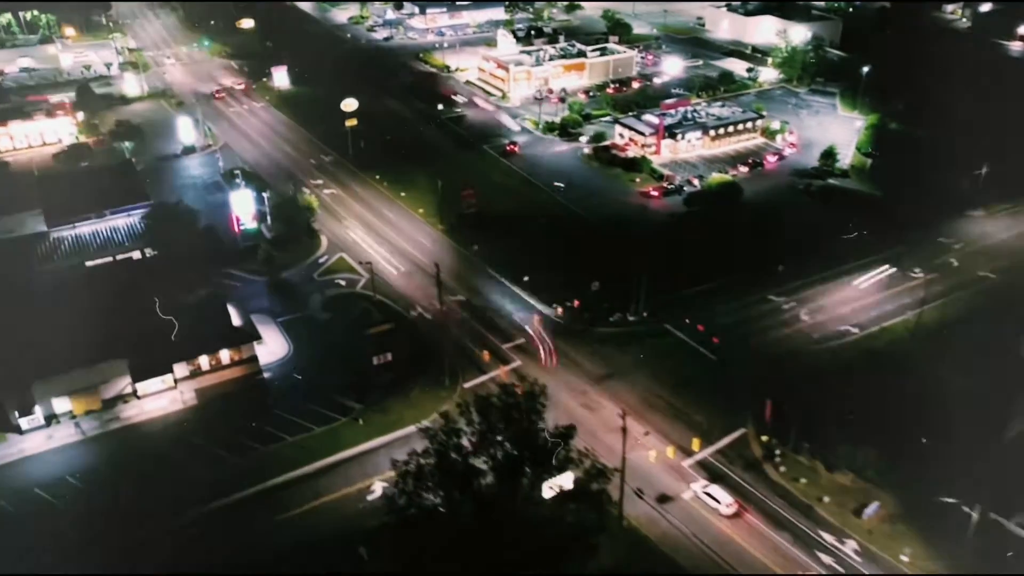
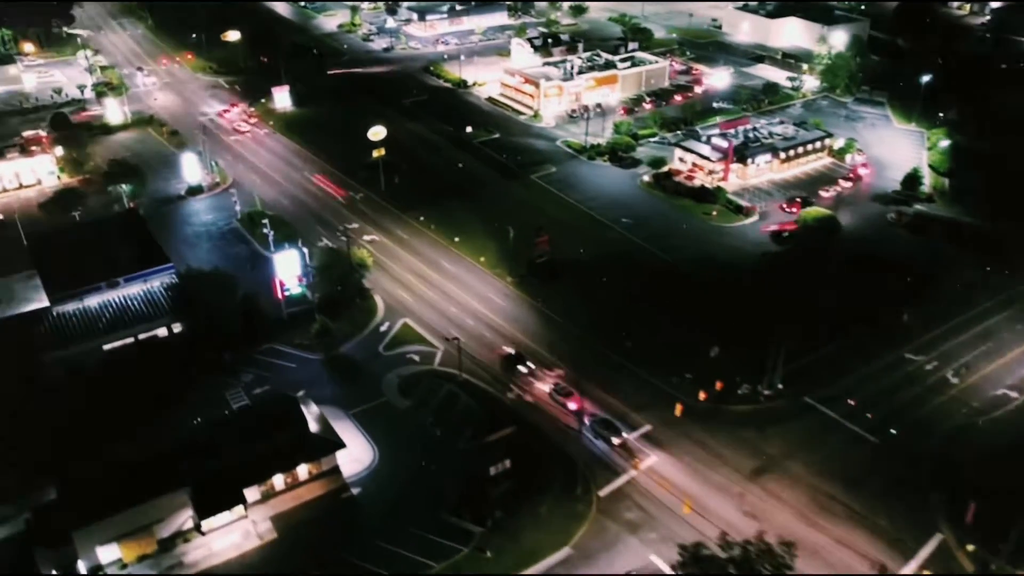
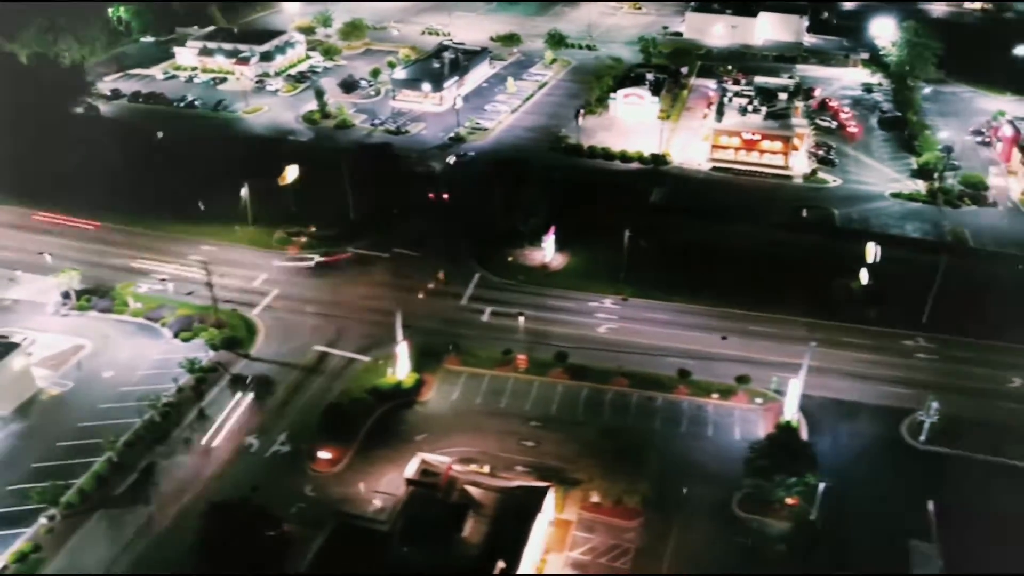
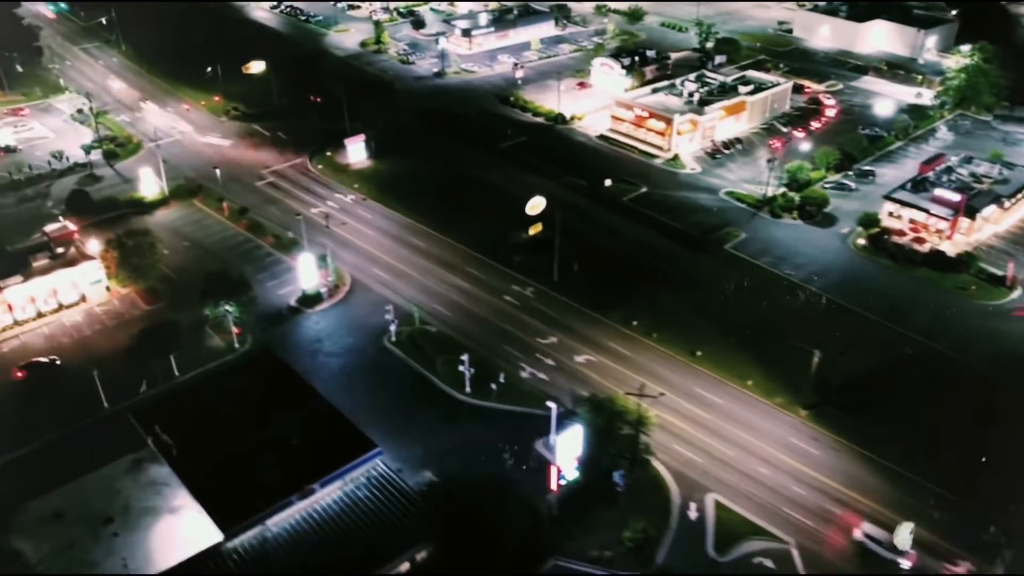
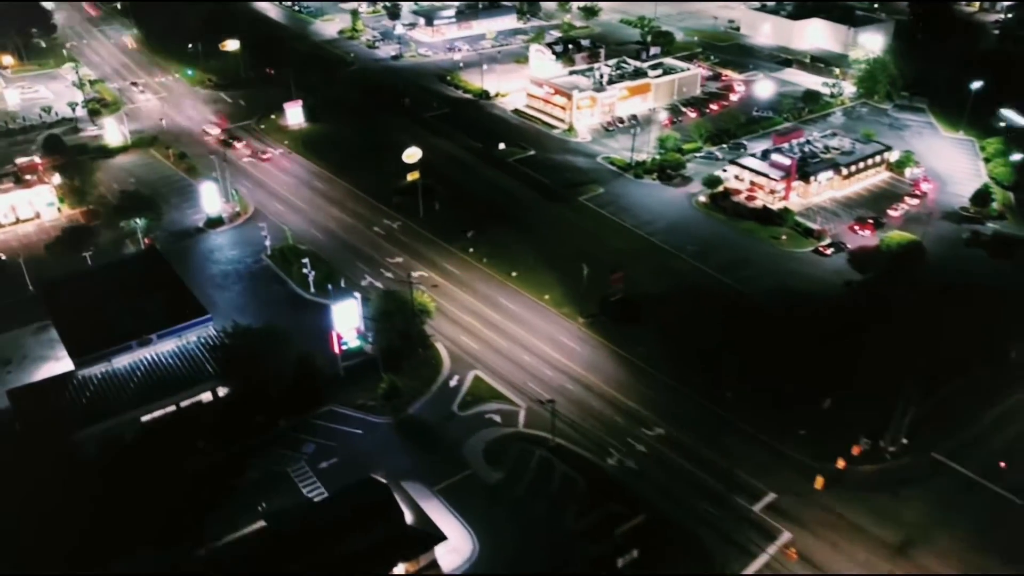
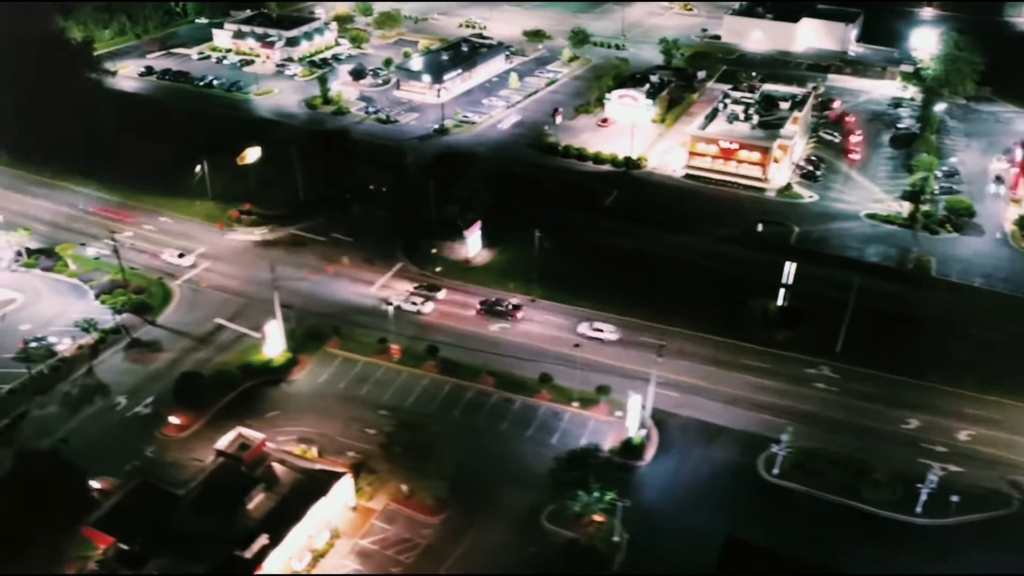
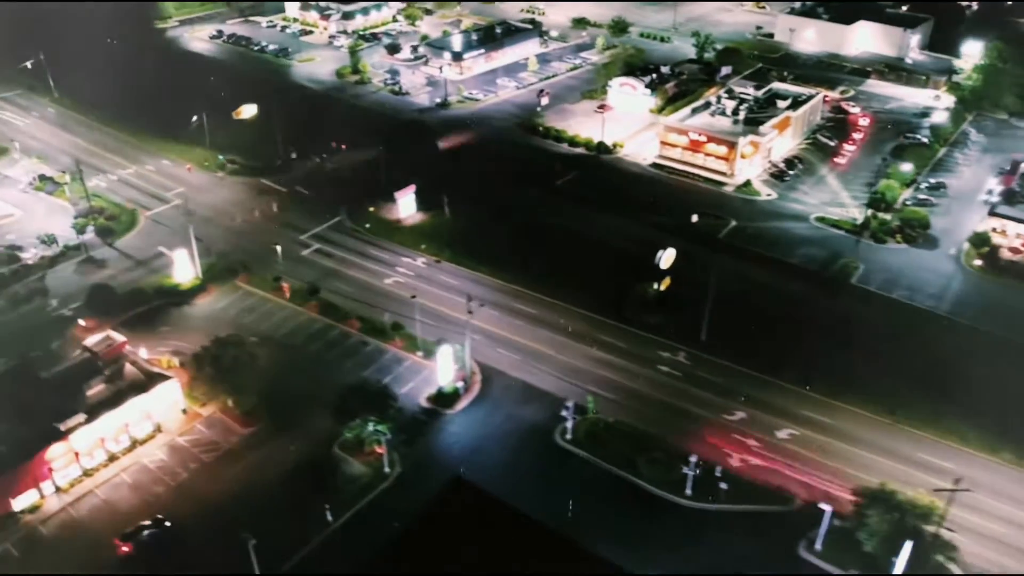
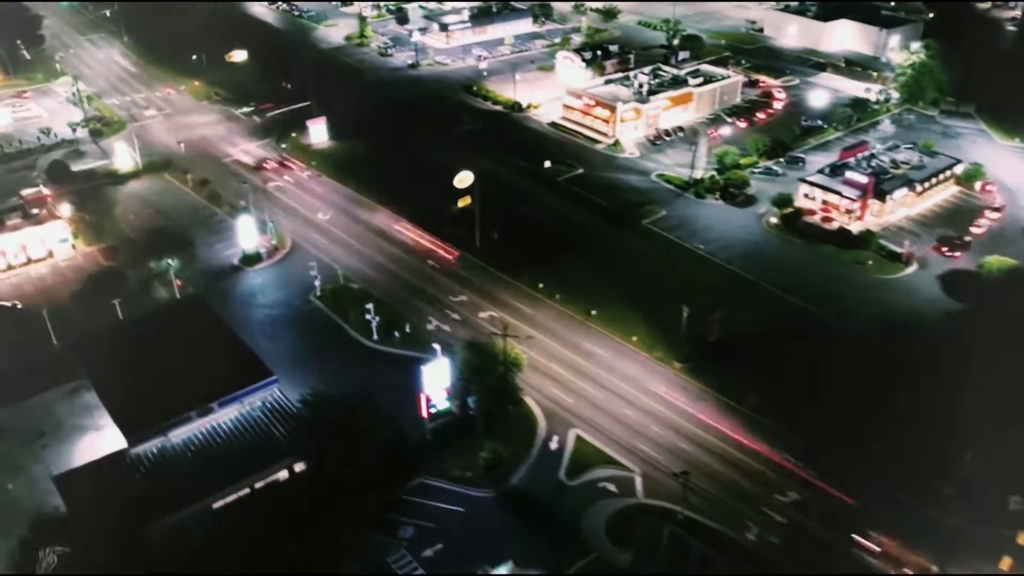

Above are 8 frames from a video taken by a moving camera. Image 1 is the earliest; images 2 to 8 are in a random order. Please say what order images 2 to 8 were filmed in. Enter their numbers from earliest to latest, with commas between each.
2, 5, 8, 4, 7, 6, 3
